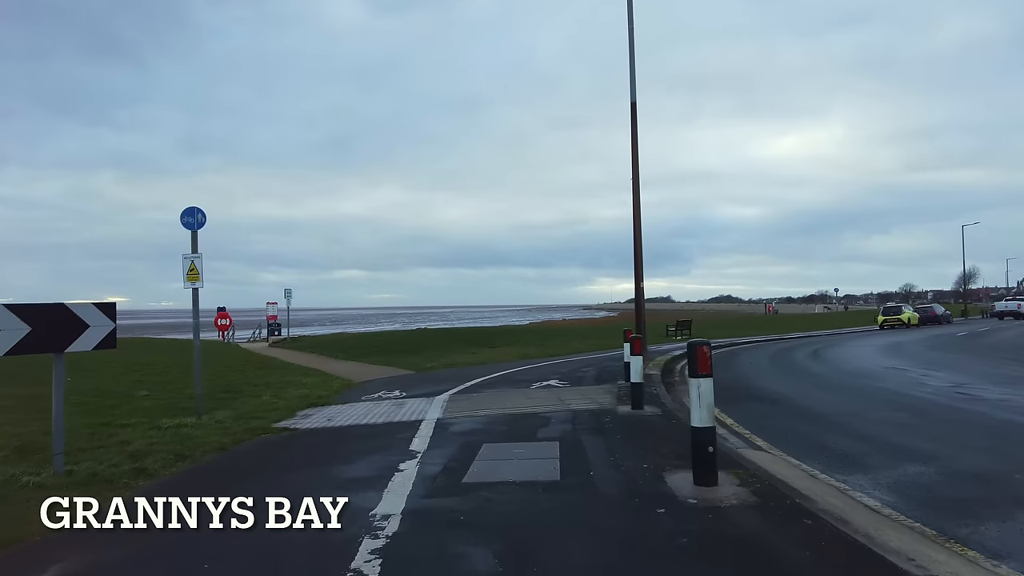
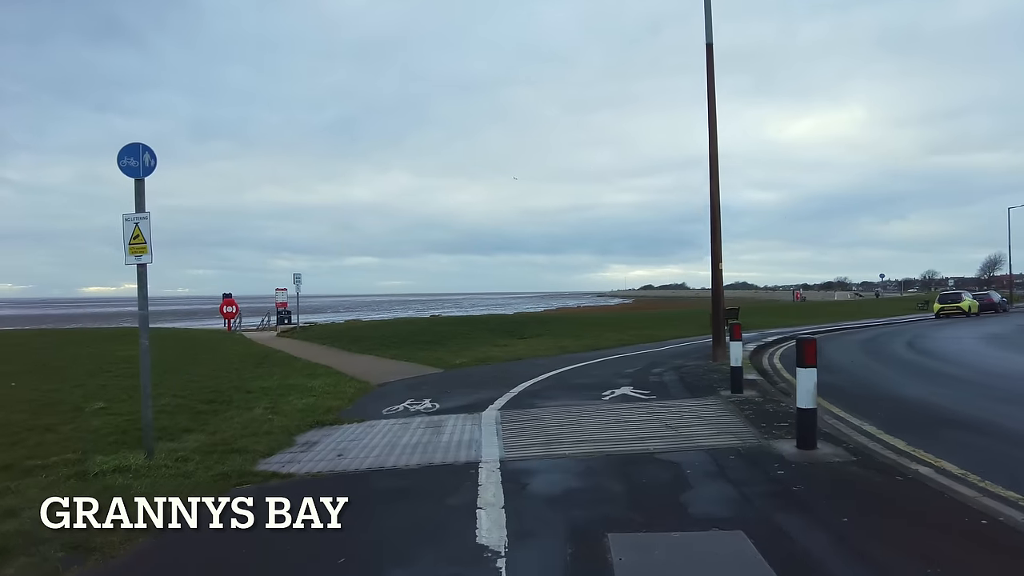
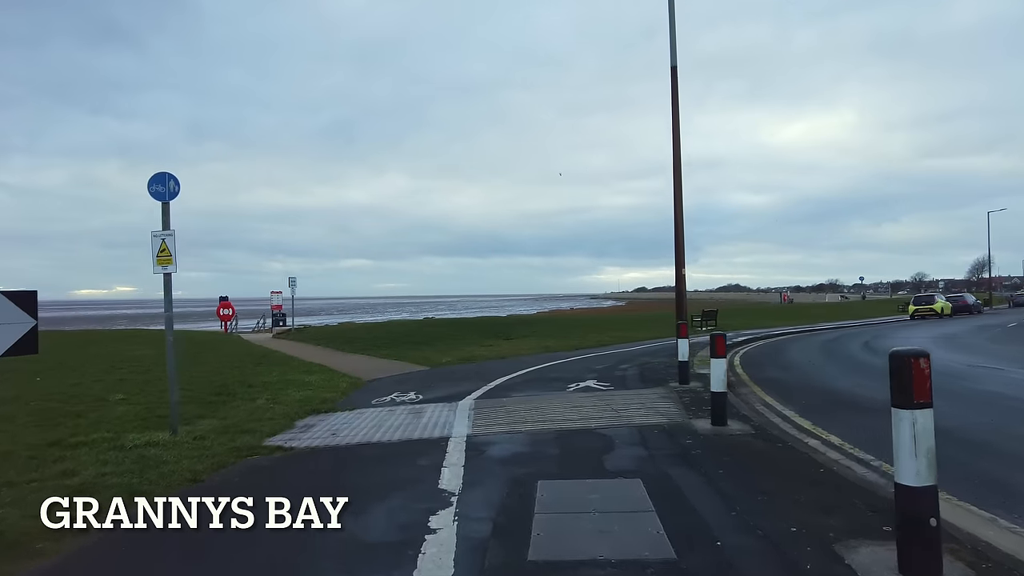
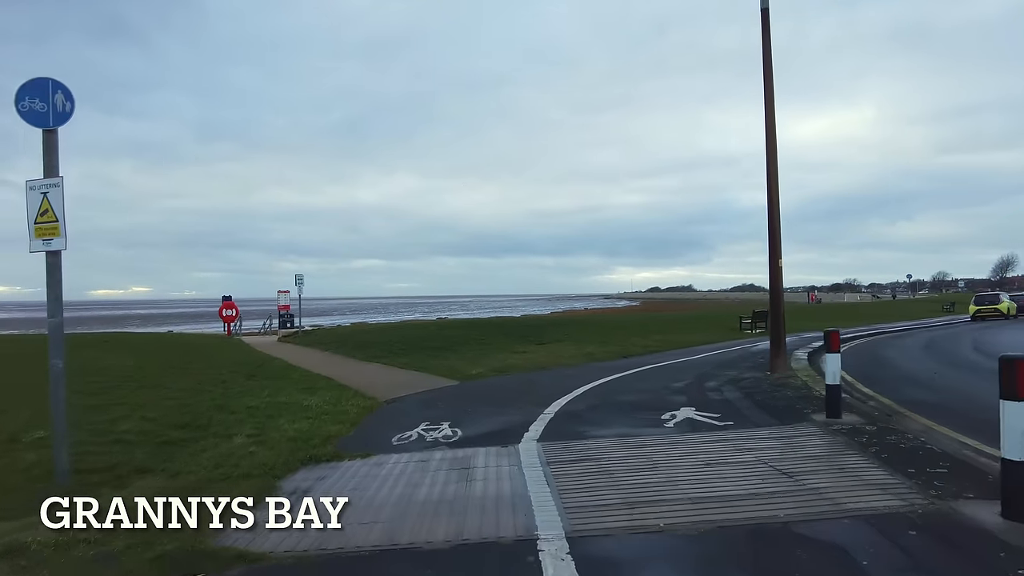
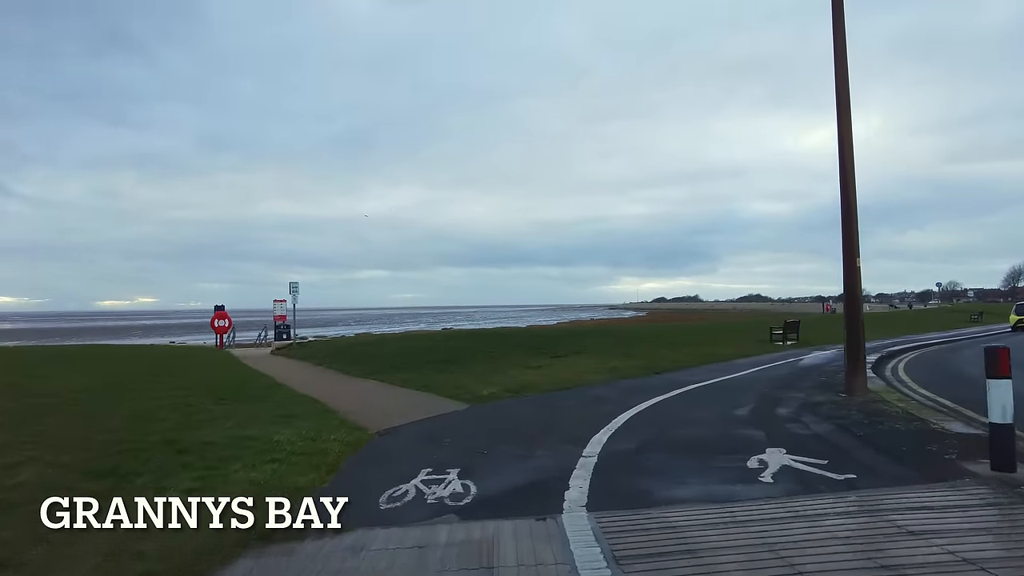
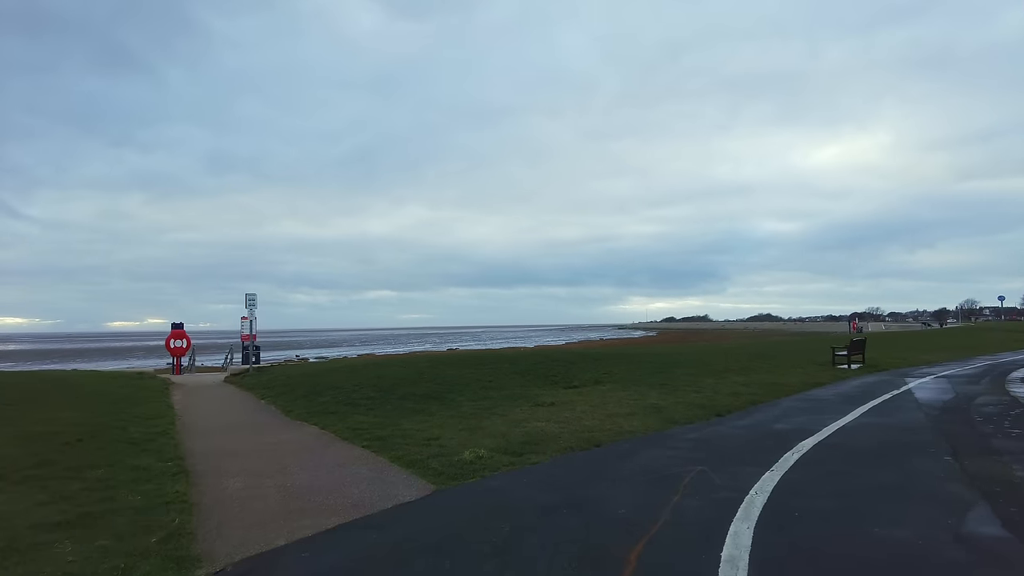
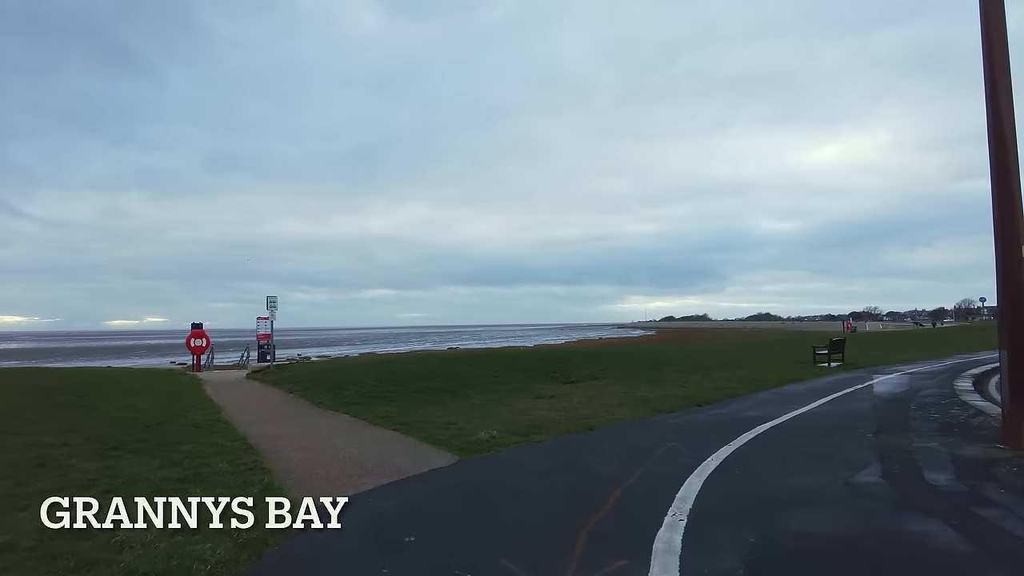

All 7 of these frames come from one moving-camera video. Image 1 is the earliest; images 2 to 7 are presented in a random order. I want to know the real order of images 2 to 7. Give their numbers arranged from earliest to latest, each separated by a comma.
3, 2, 4, 5, 7, 6
